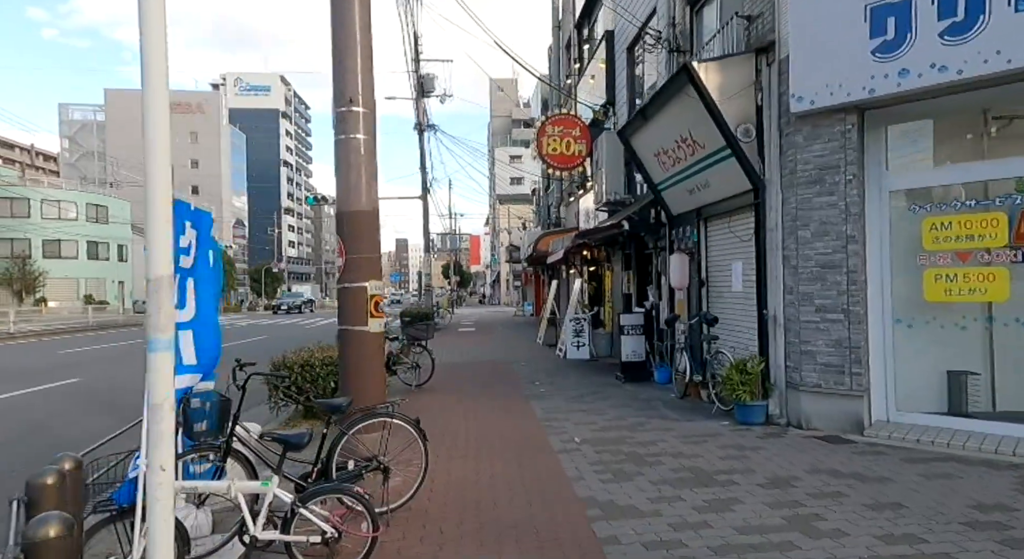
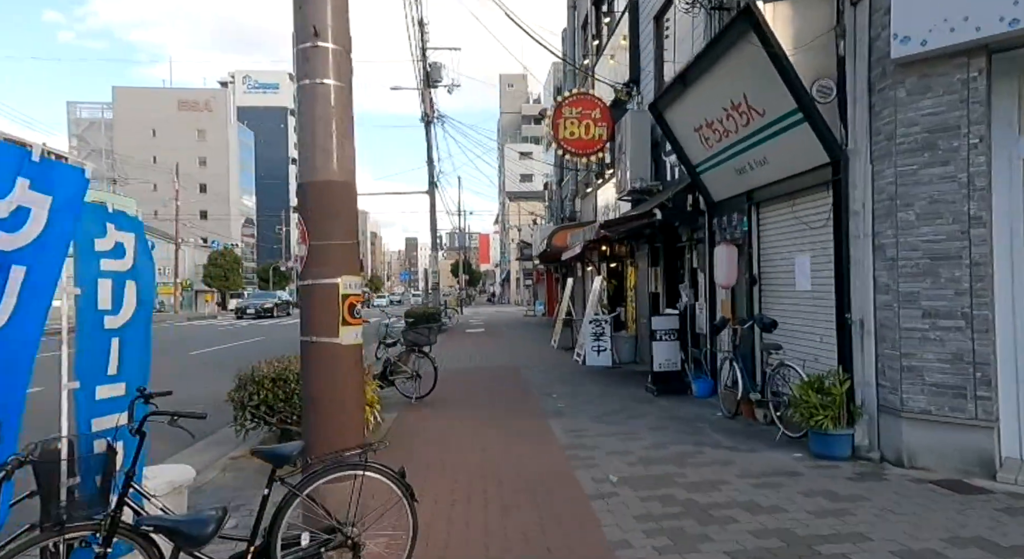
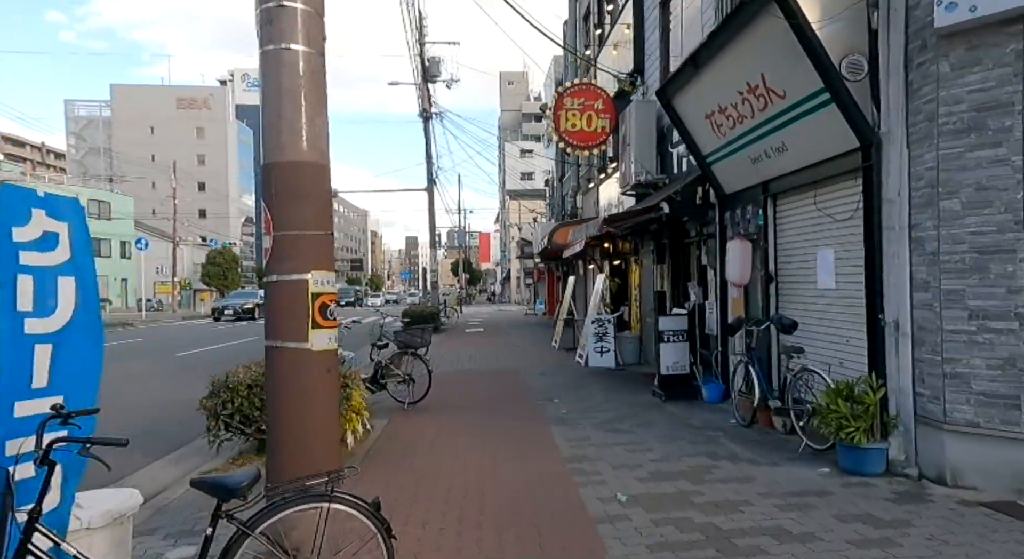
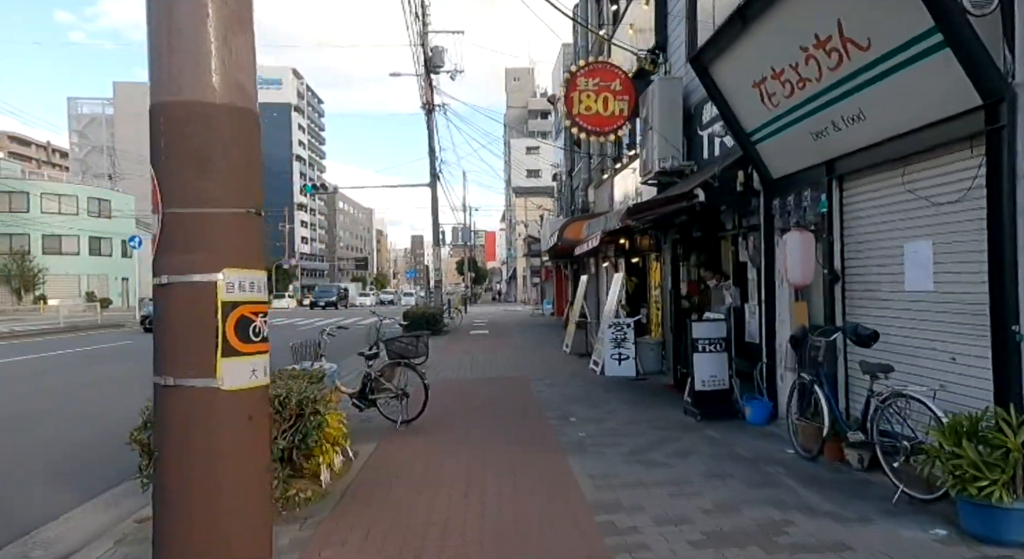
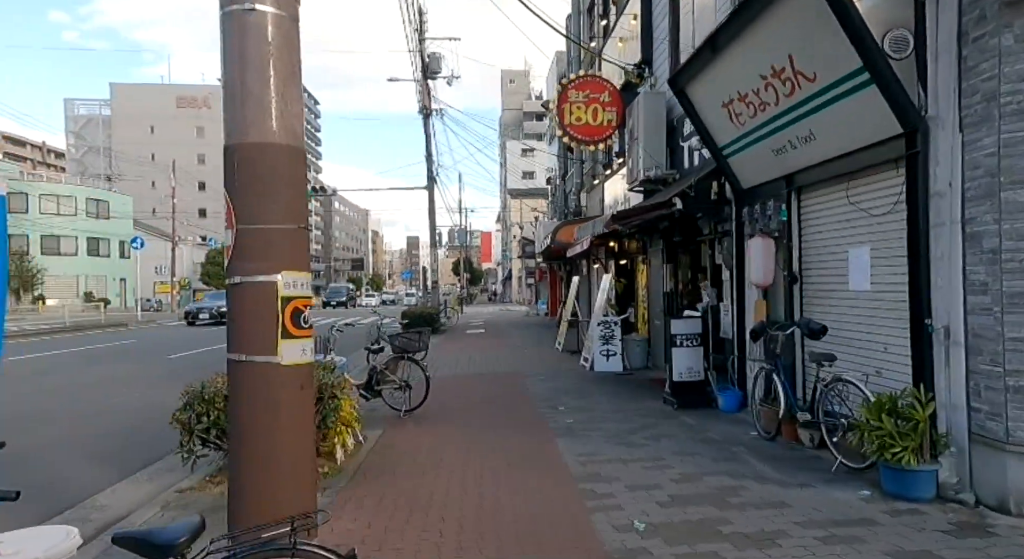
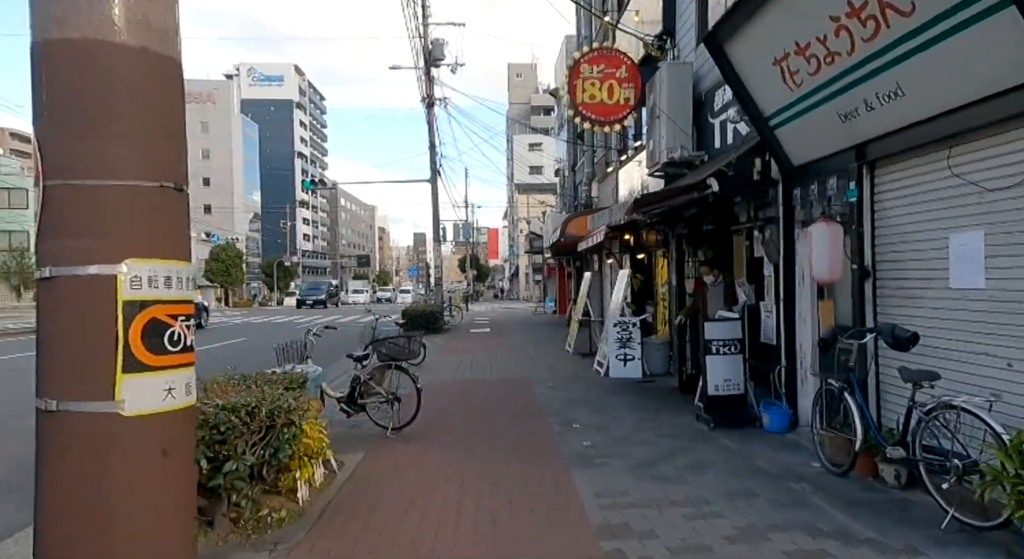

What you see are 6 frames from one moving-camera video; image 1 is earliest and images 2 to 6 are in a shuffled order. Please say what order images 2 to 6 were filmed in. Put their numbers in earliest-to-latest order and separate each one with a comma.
2, 3, 5, 4, 6
